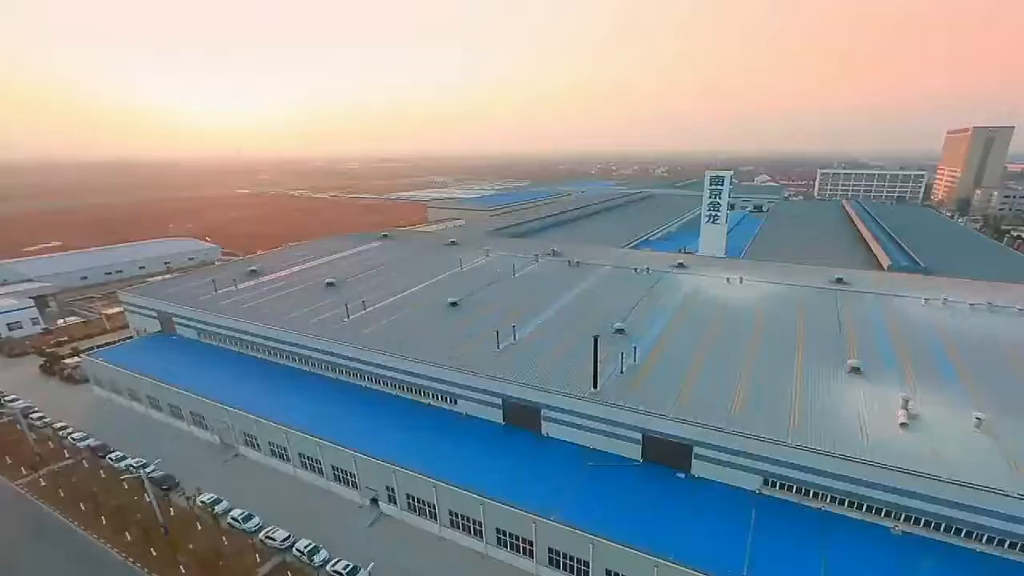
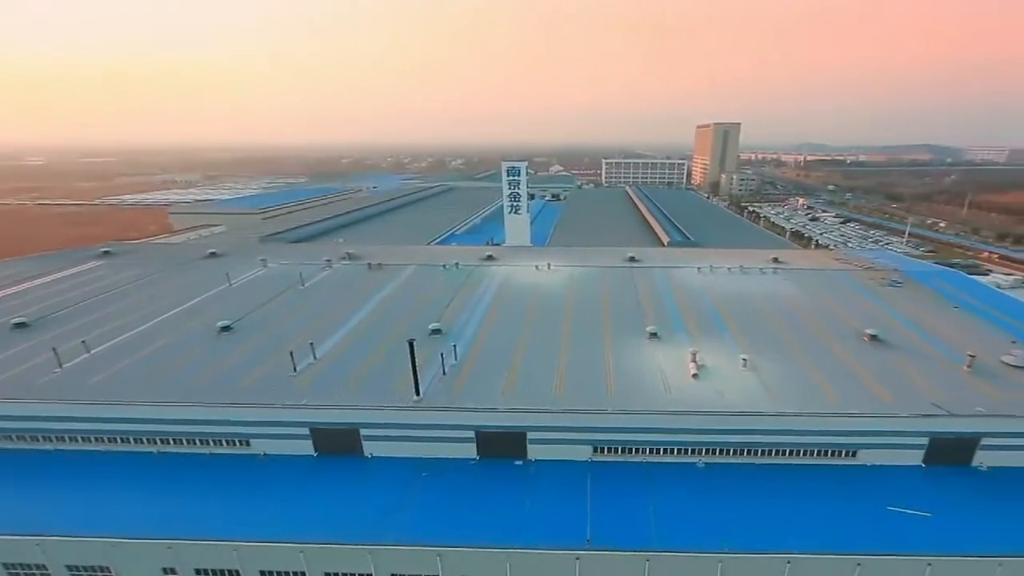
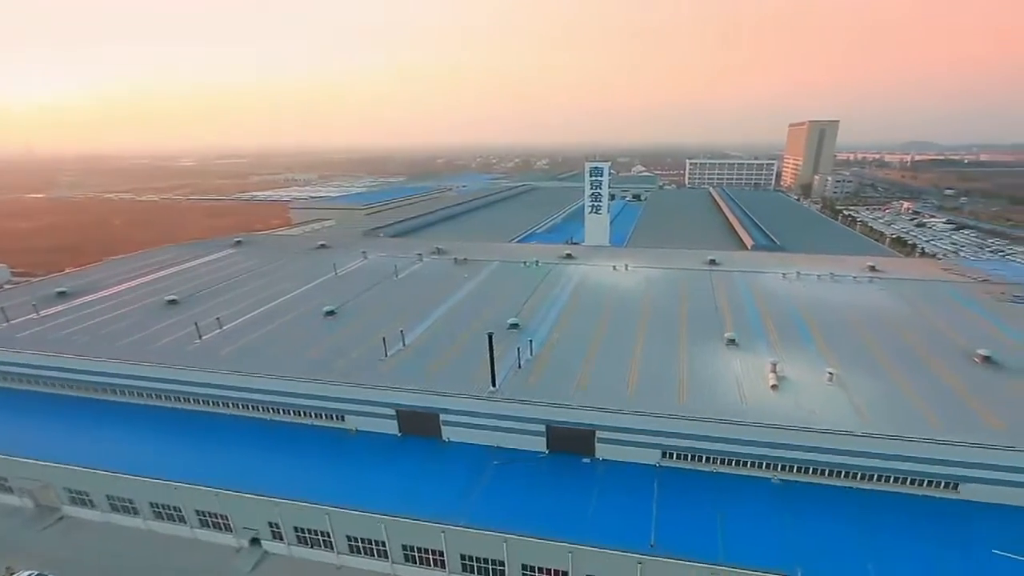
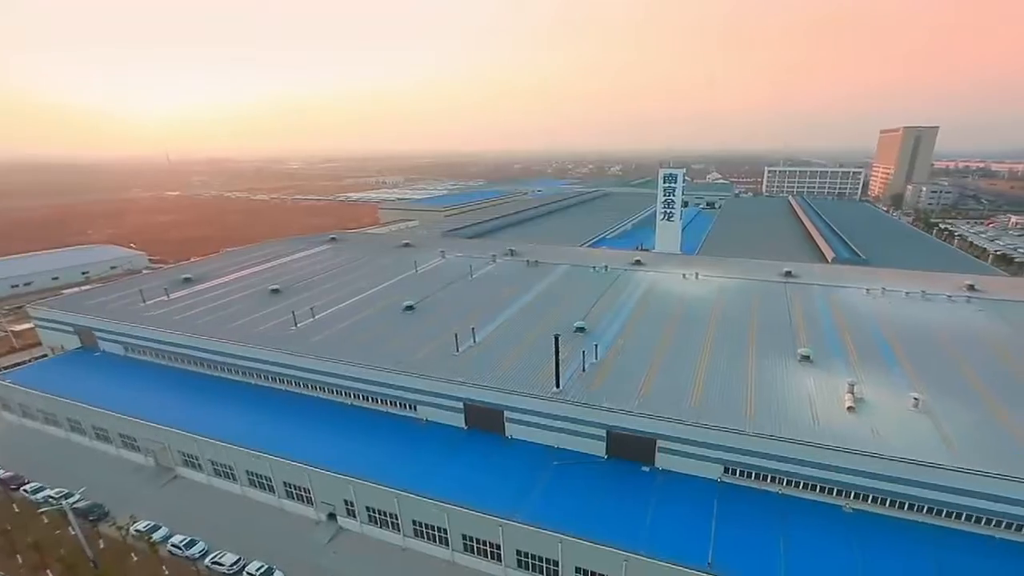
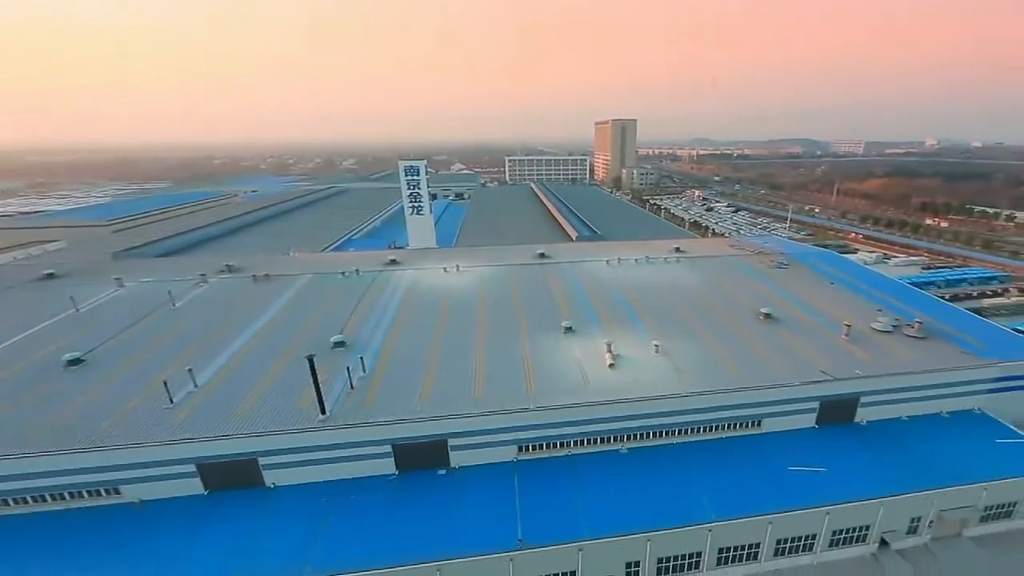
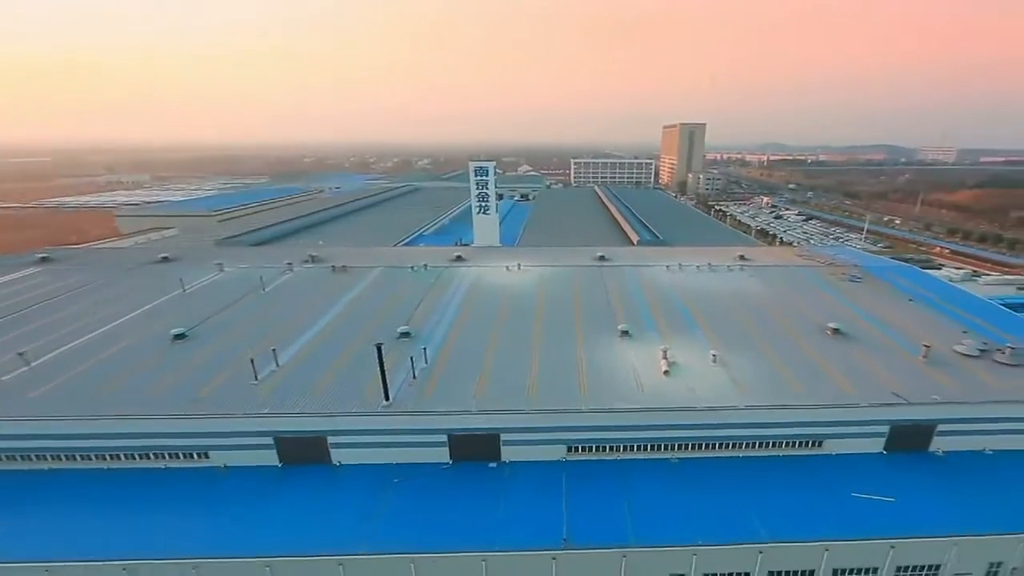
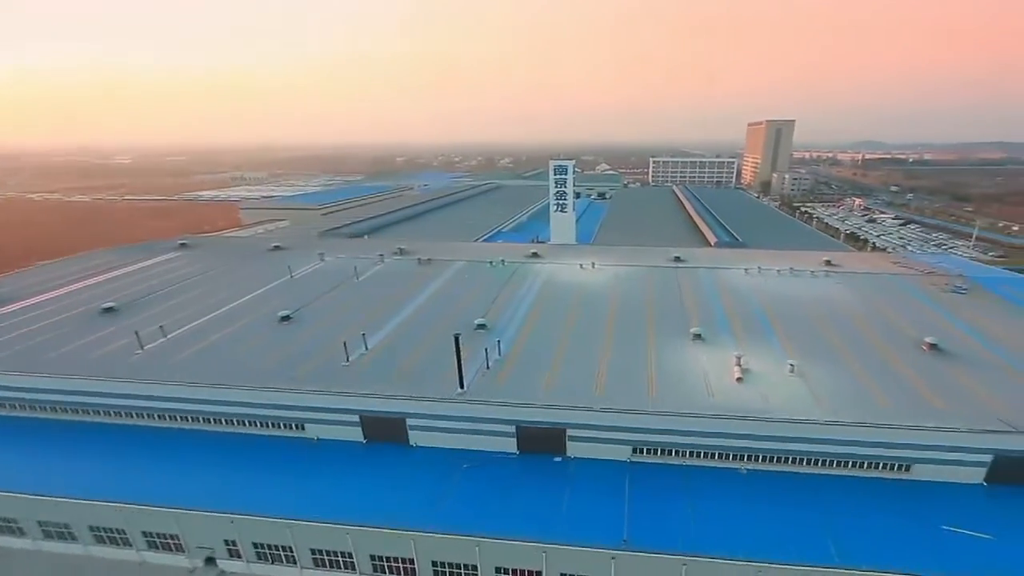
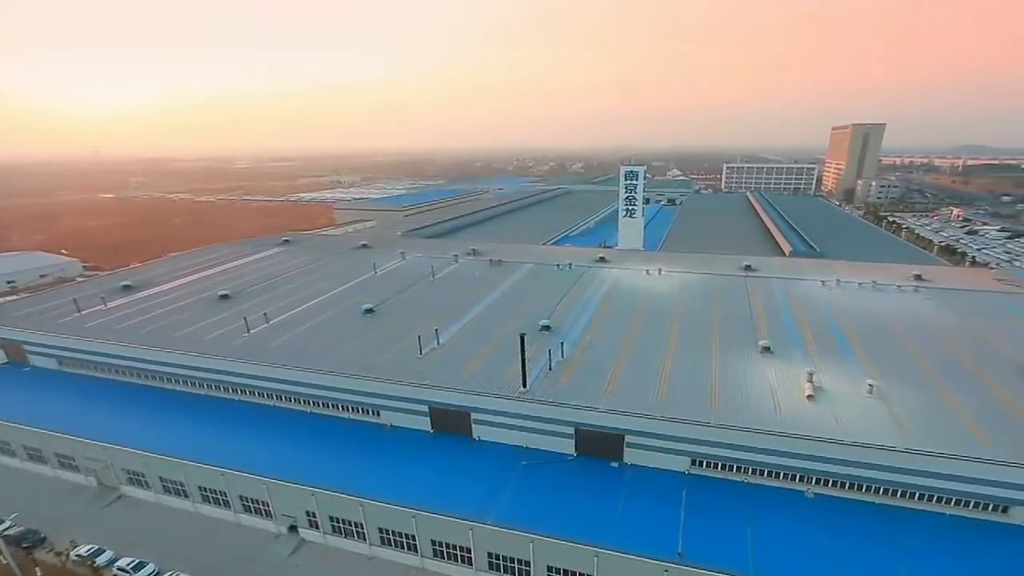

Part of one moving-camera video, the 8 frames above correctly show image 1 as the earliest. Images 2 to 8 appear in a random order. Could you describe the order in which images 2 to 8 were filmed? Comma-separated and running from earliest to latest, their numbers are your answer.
4, 8, 3, 7, 2, 6, 5
